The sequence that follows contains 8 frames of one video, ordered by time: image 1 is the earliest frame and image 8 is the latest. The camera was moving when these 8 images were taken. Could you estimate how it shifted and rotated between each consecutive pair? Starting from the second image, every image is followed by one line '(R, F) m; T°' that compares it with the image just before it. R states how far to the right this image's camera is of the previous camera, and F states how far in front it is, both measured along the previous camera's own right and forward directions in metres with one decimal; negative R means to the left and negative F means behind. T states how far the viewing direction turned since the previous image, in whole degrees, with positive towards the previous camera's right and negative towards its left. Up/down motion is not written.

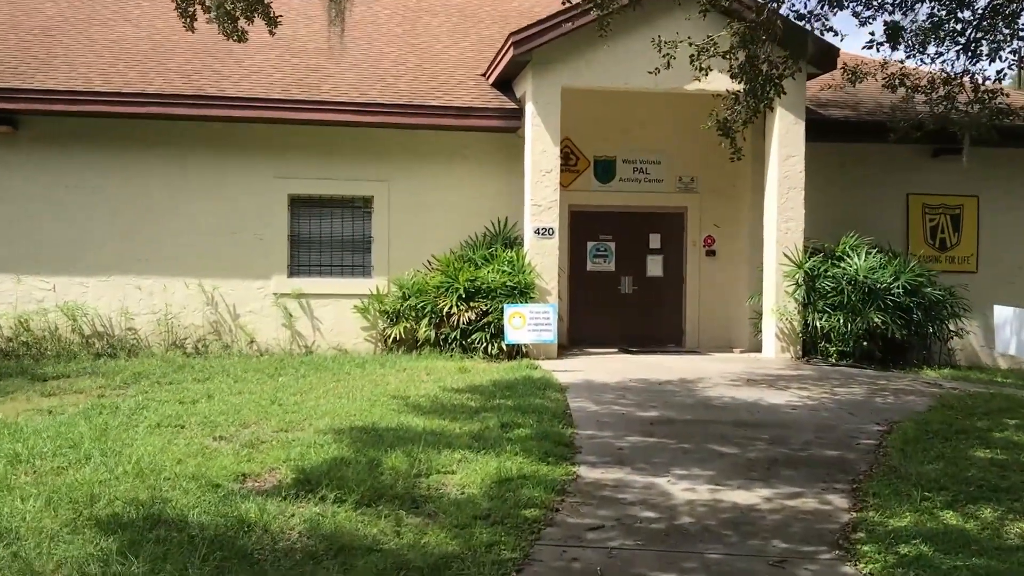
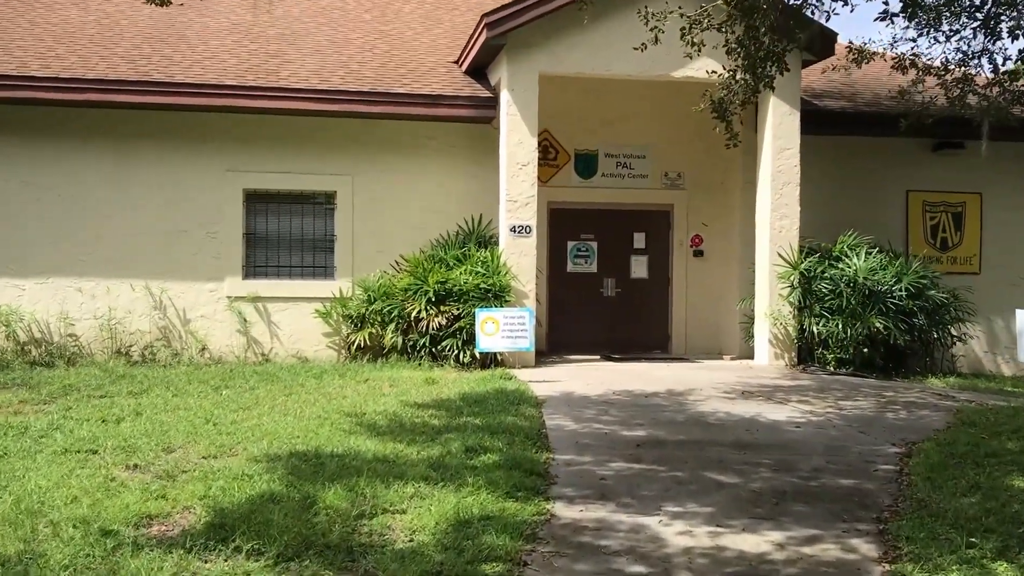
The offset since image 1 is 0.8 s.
(+0.1, +1.0) m; +1°
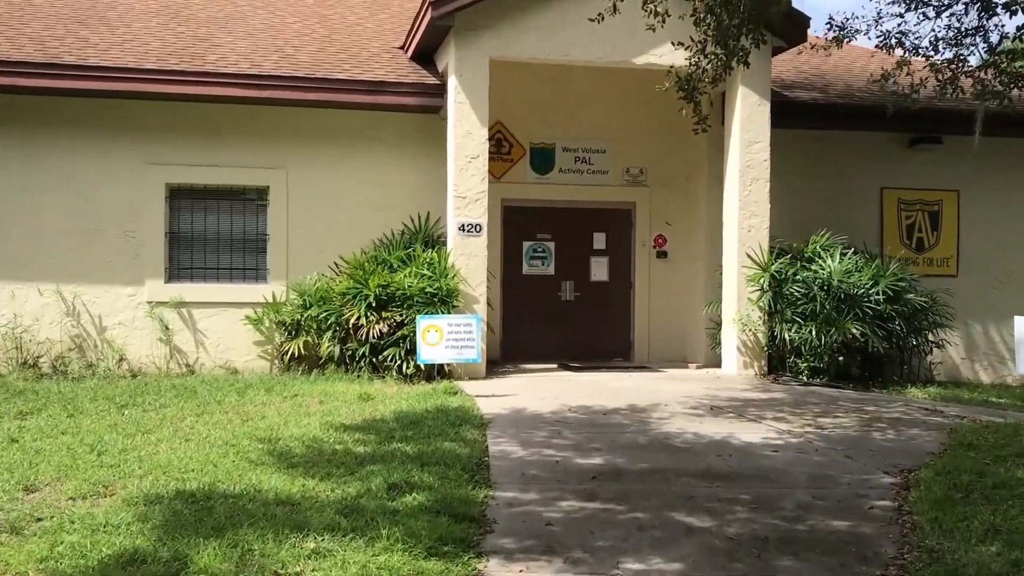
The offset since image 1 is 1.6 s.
(+0.2, +1.0) m; +2°
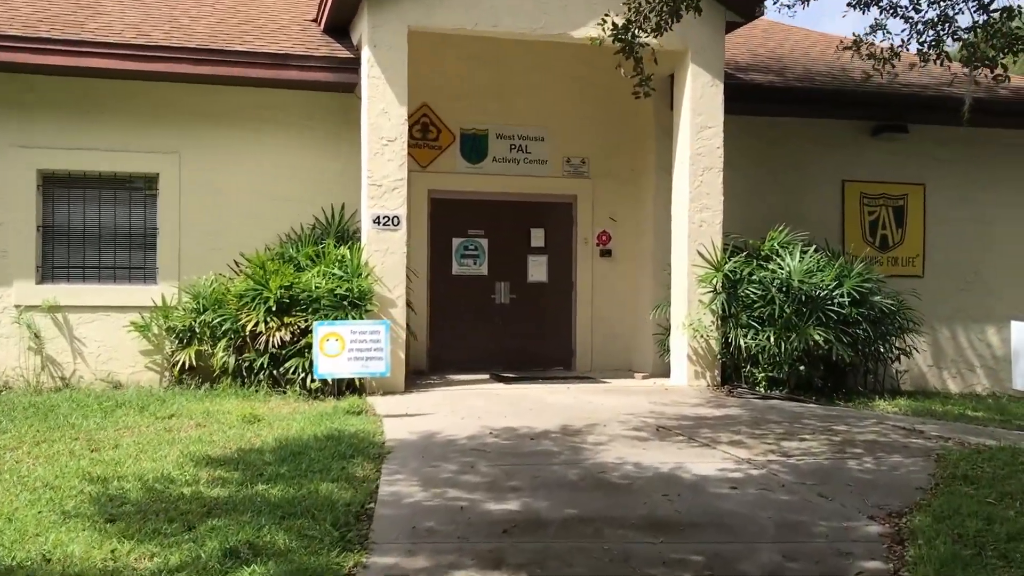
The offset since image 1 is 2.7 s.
(+0.3, +1.3) m; +3°
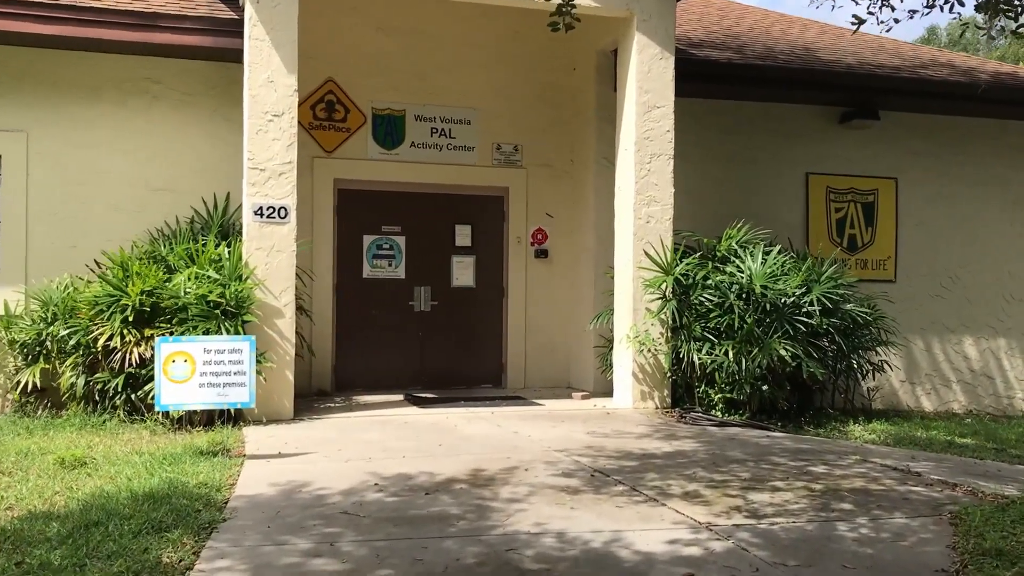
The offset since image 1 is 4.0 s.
(+0.3, +1.5) m; +3°
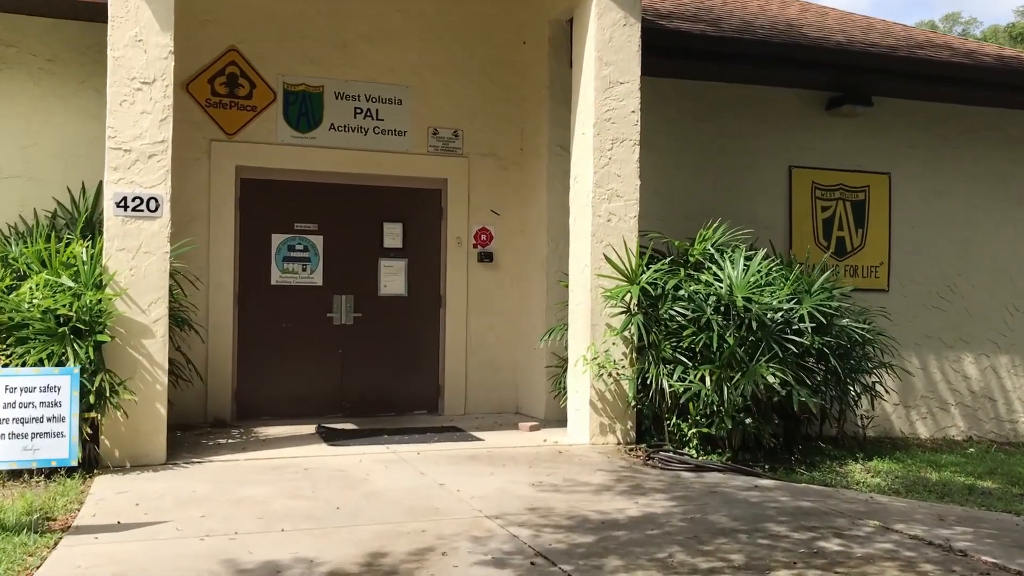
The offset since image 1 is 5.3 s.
(+0.2, +1.5) m; +2°
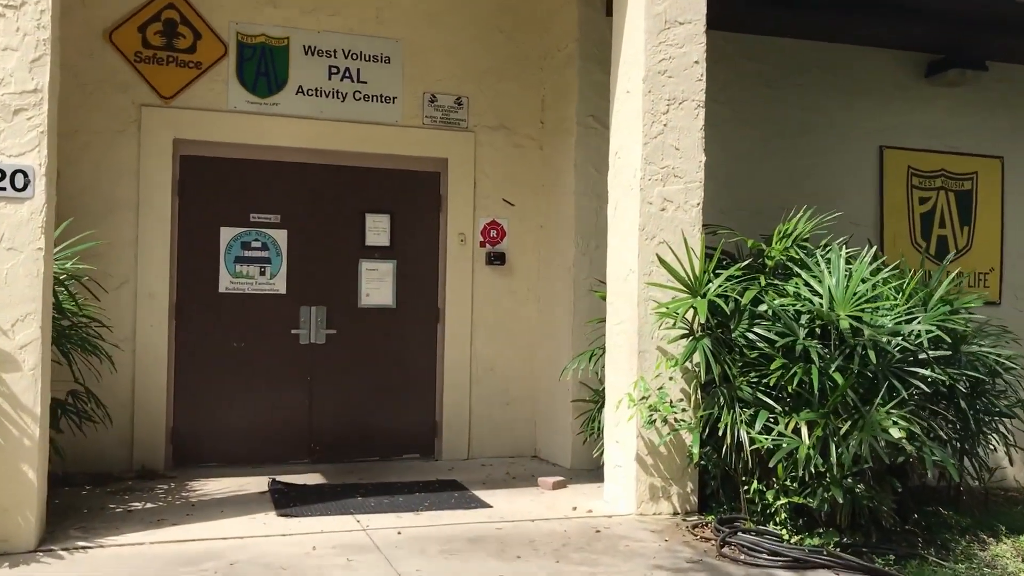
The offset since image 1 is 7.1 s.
(0.0, +1.9) m; -1°
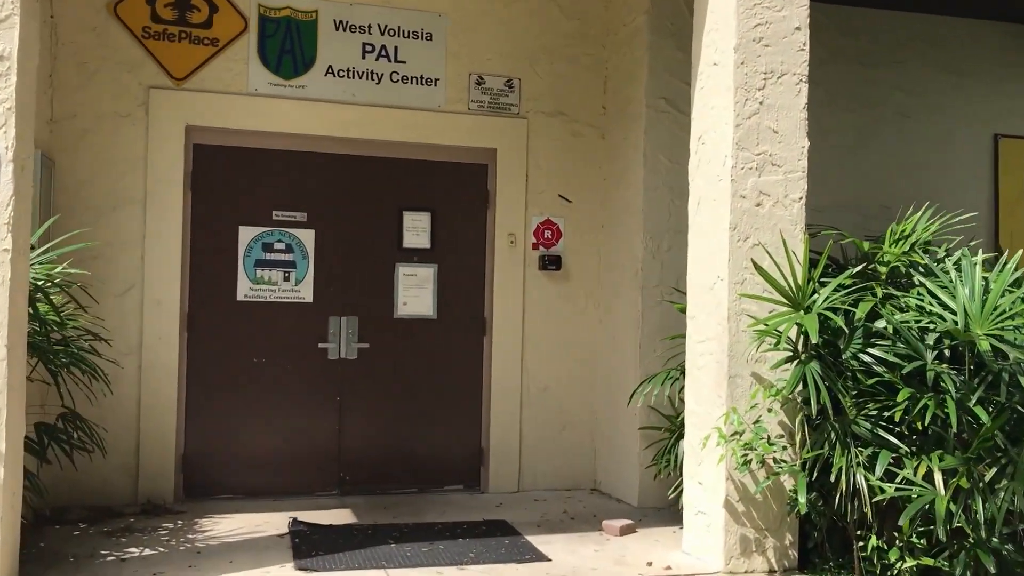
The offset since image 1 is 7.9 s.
(-0.1, +0.9) m; -2°
